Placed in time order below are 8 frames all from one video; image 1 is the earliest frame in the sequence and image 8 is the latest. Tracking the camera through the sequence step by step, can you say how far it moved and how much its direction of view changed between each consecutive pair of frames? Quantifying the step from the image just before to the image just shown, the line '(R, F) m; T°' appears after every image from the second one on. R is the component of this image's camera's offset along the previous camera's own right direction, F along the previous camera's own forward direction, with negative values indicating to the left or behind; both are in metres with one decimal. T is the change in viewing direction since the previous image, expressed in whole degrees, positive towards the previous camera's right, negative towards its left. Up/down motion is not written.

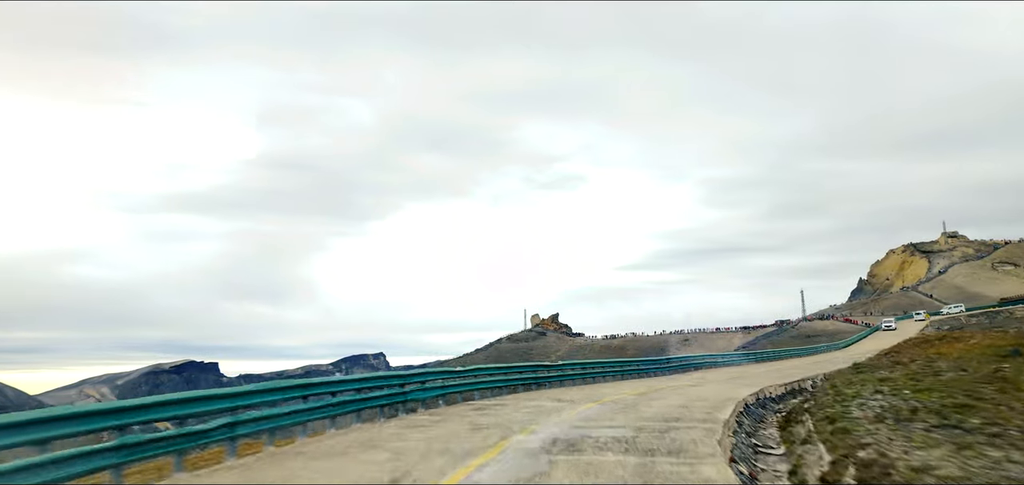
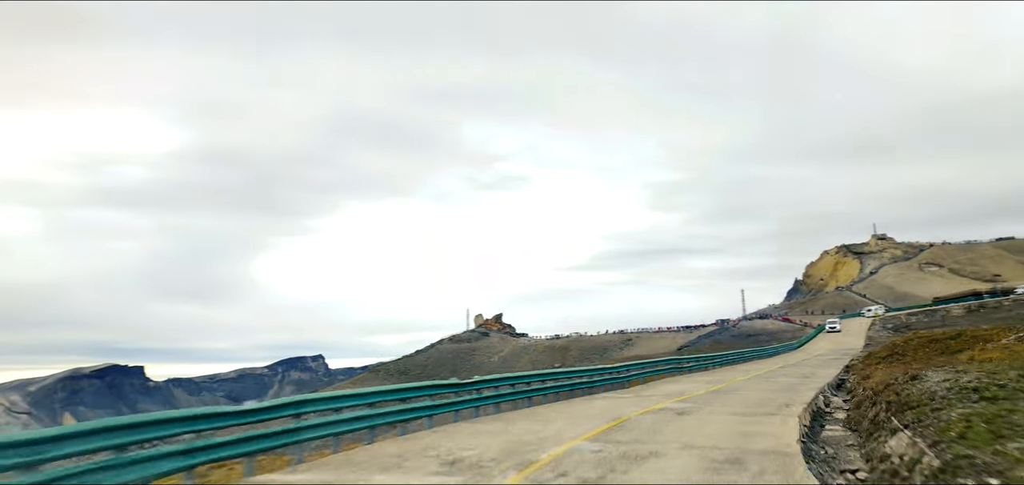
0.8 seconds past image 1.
(+0.6, +4.0) m; +5°
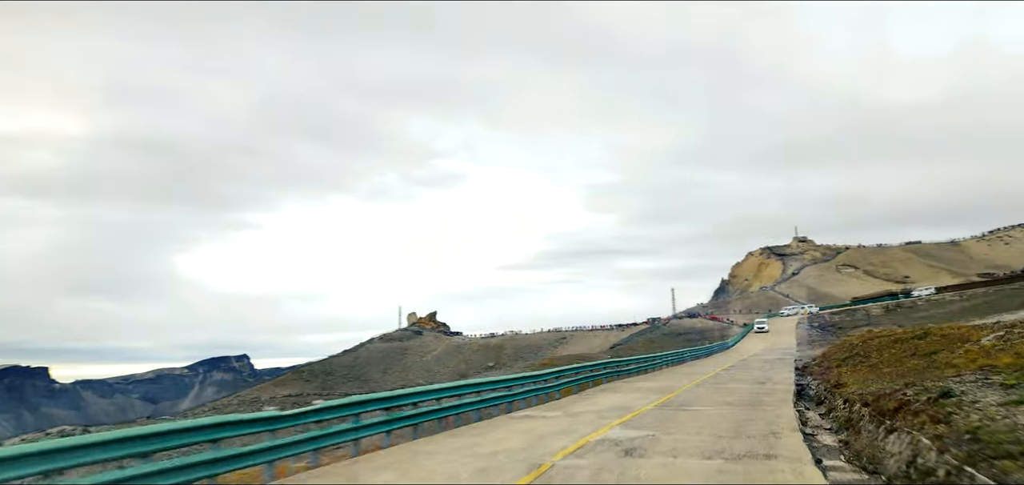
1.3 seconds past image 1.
(+0.5, +2.5) m; +6°
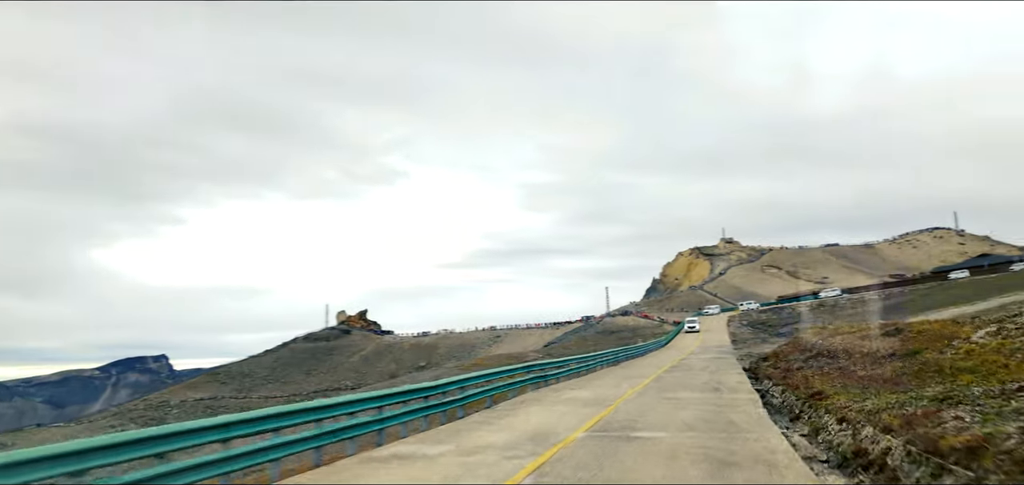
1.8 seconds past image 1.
(+0.5, +2.5) m; +6°
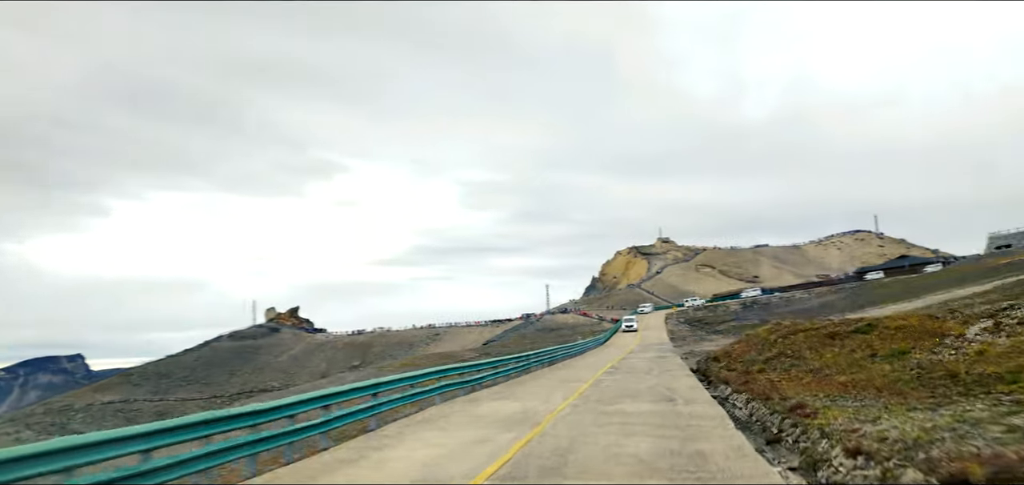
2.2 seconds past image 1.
(+0.5, +2.1) m; +5°
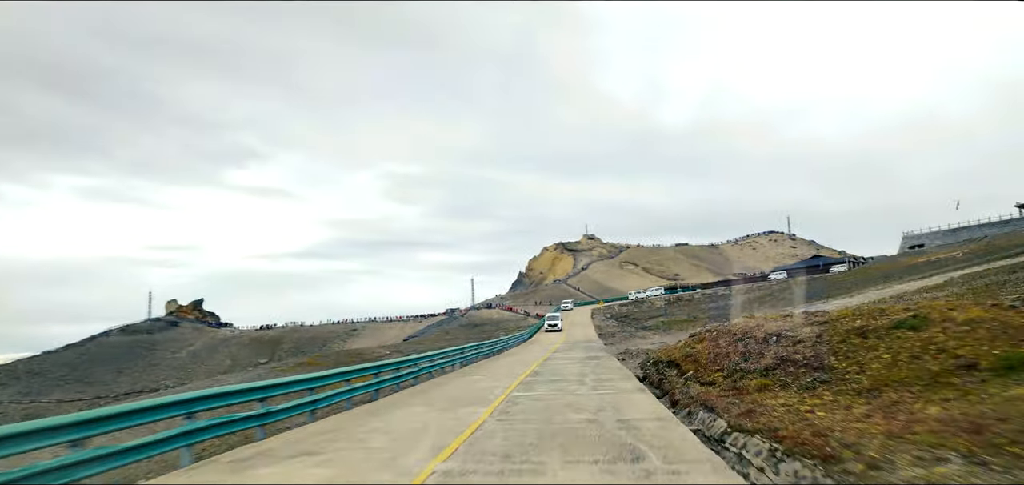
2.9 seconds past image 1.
(+0.7, +4.0) m; +7°
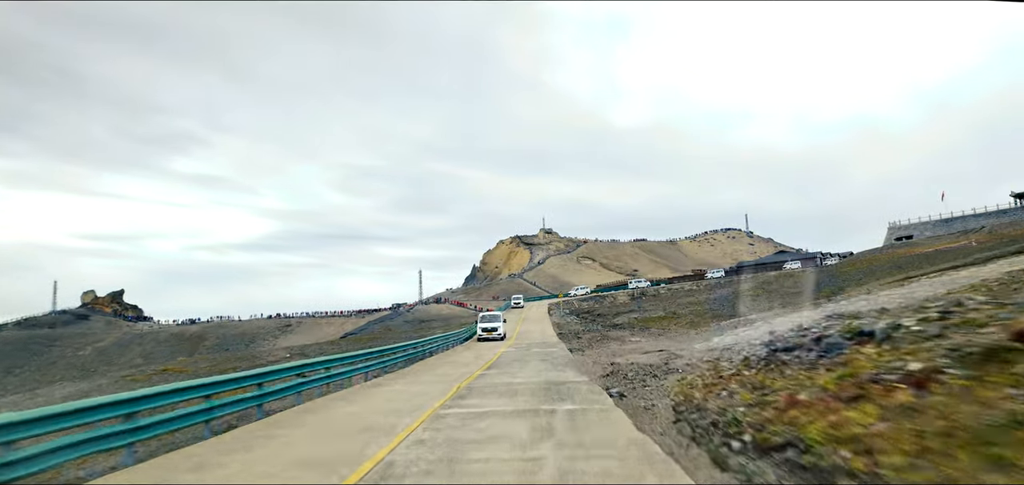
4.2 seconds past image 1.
(+0.9, +8.3) m; +4°
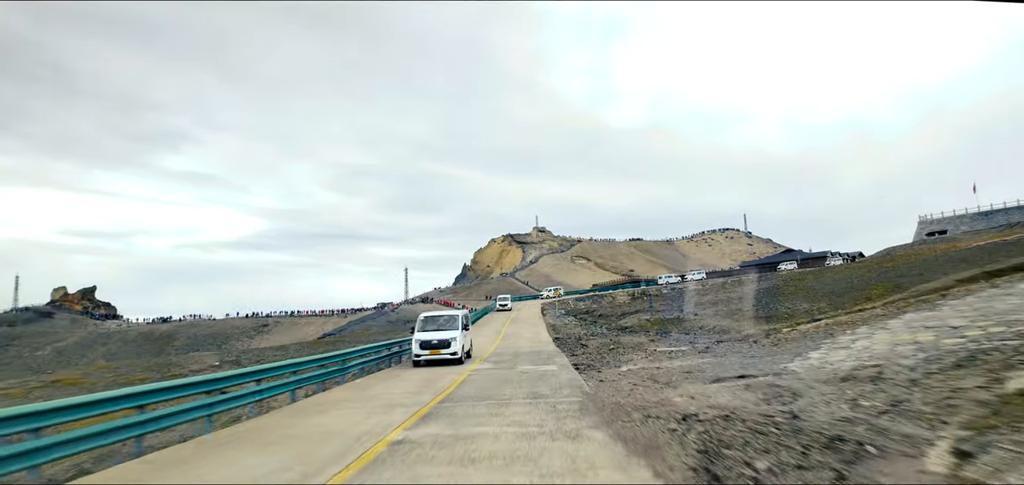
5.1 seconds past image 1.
(+0.3, +6.0) m; +1°
